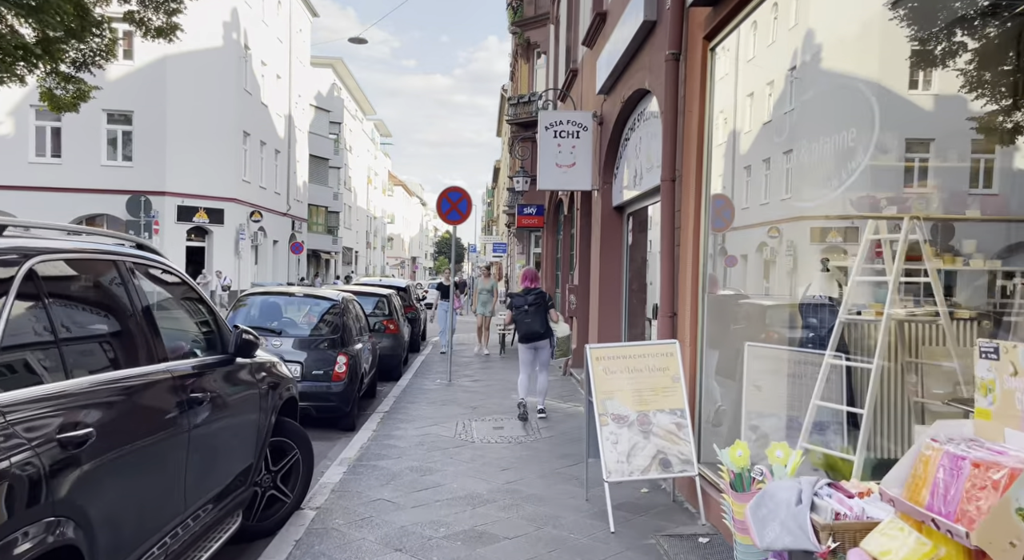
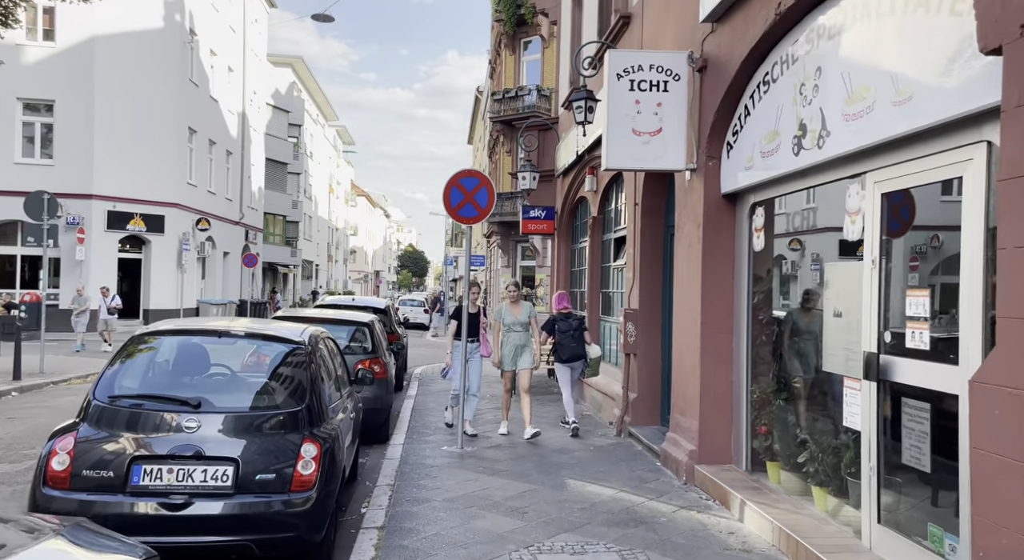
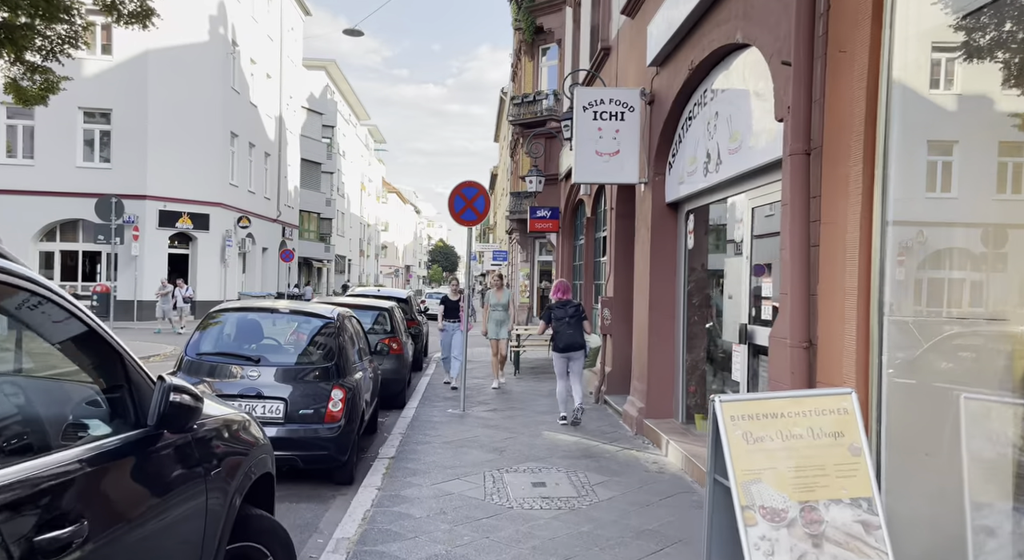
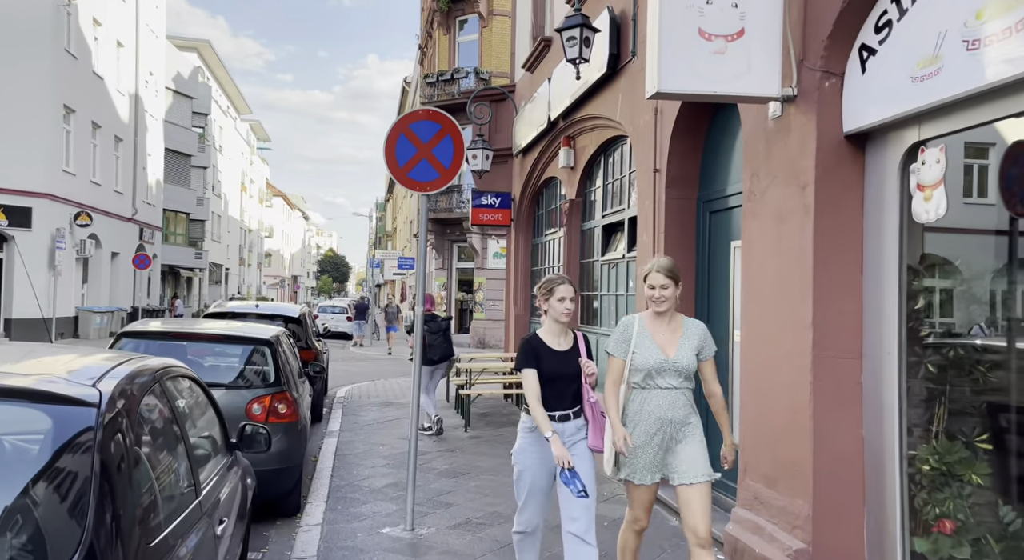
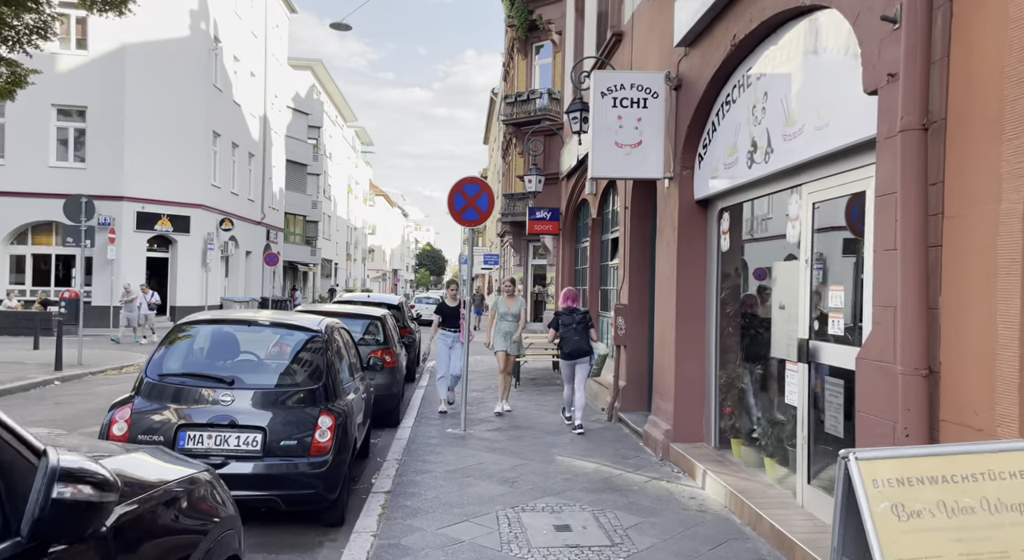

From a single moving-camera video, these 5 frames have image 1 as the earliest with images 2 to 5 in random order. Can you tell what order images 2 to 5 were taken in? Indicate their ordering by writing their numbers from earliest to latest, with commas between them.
3, 5, 2, 4
